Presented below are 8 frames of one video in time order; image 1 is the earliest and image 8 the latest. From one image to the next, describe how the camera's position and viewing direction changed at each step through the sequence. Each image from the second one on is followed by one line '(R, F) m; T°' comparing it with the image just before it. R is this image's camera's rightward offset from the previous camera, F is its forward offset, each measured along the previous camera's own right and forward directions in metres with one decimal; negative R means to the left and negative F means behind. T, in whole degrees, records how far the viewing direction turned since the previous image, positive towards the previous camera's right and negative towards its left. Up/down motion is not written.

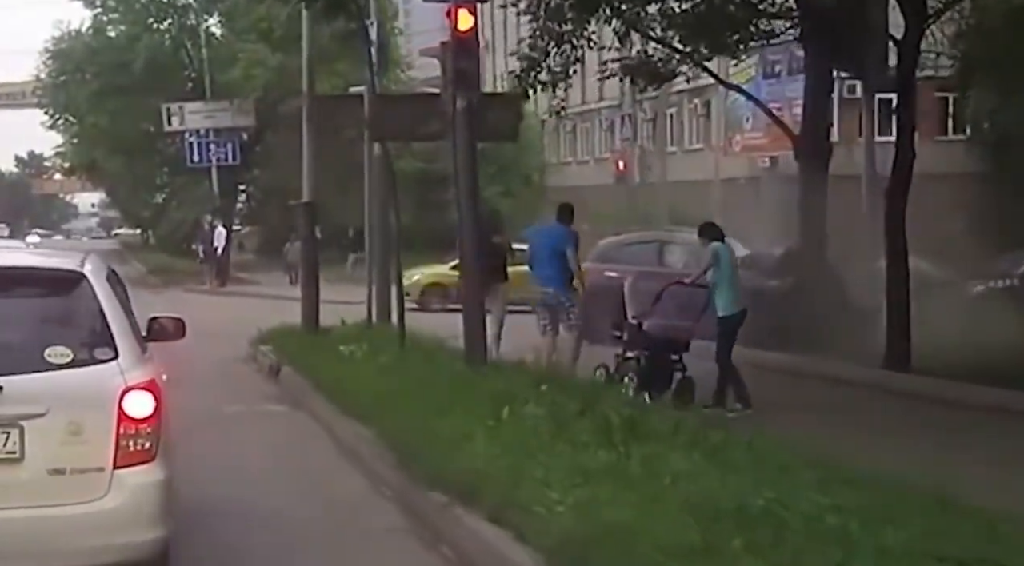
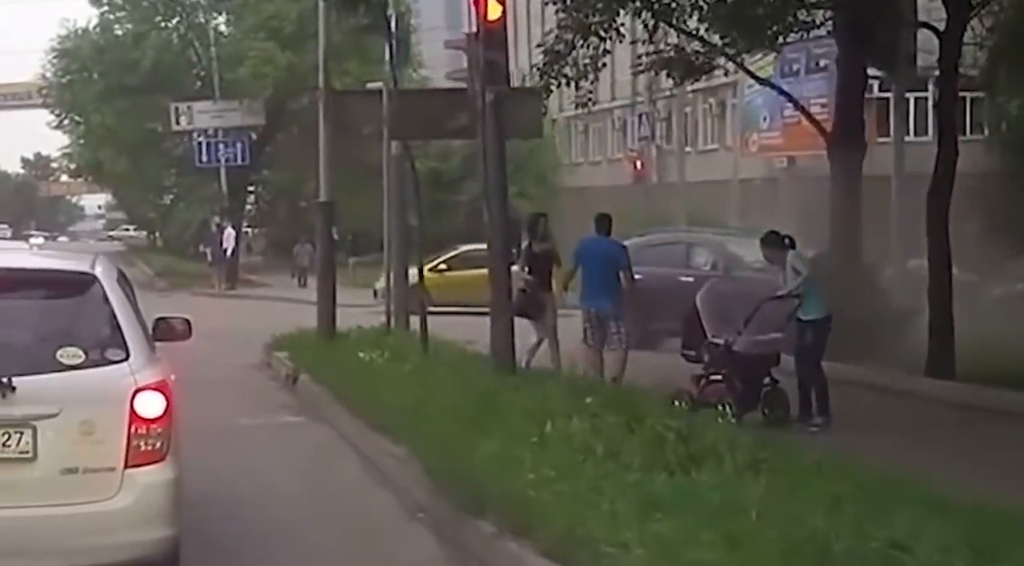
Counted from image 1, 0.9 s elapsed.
(-0.2, +0.8) m; 0°
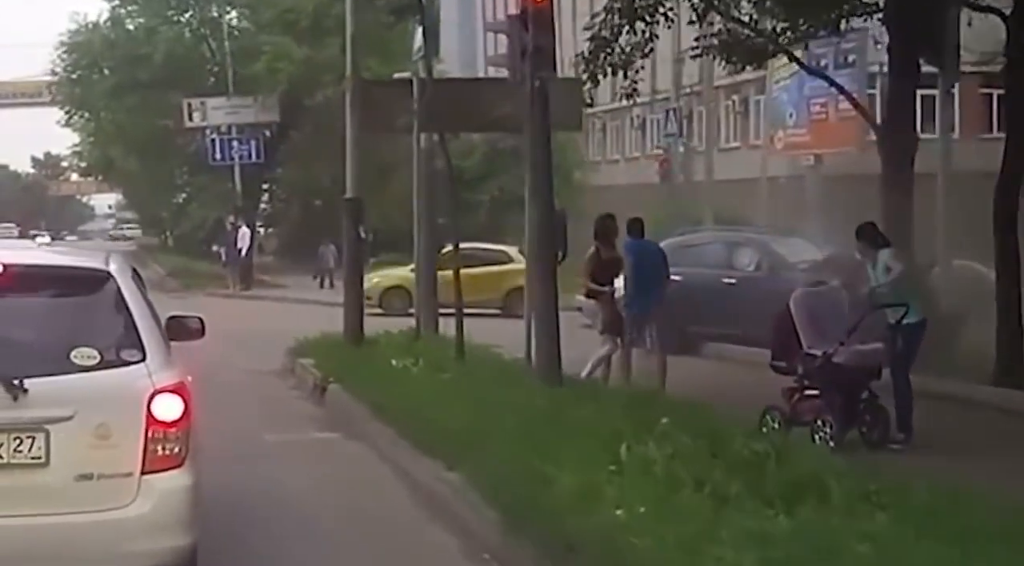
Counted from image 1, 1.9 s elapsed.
(-0.3, +1.1) m; 0°
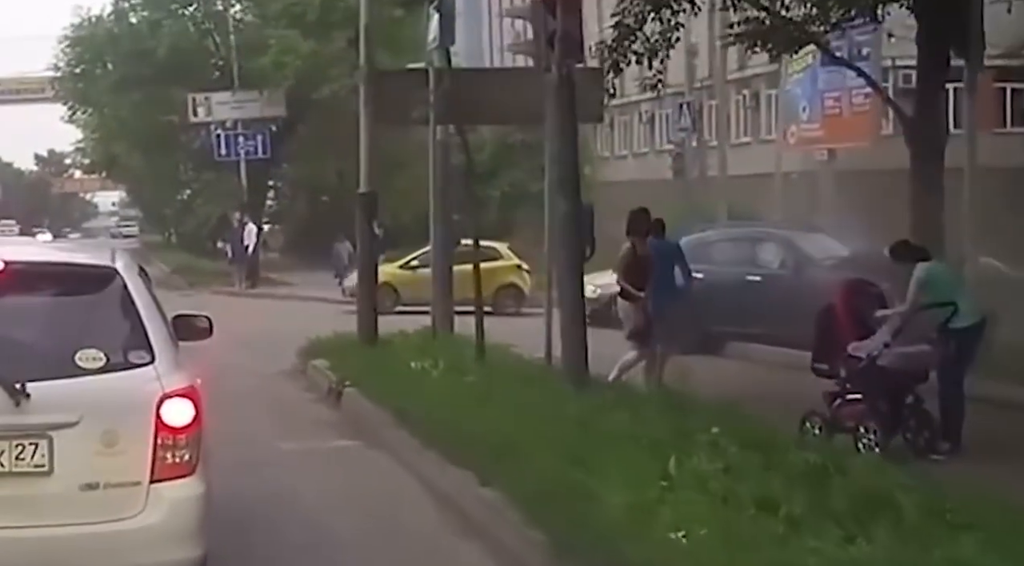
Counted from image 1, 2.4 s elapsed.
(-0.2, +0.7) m; 0°
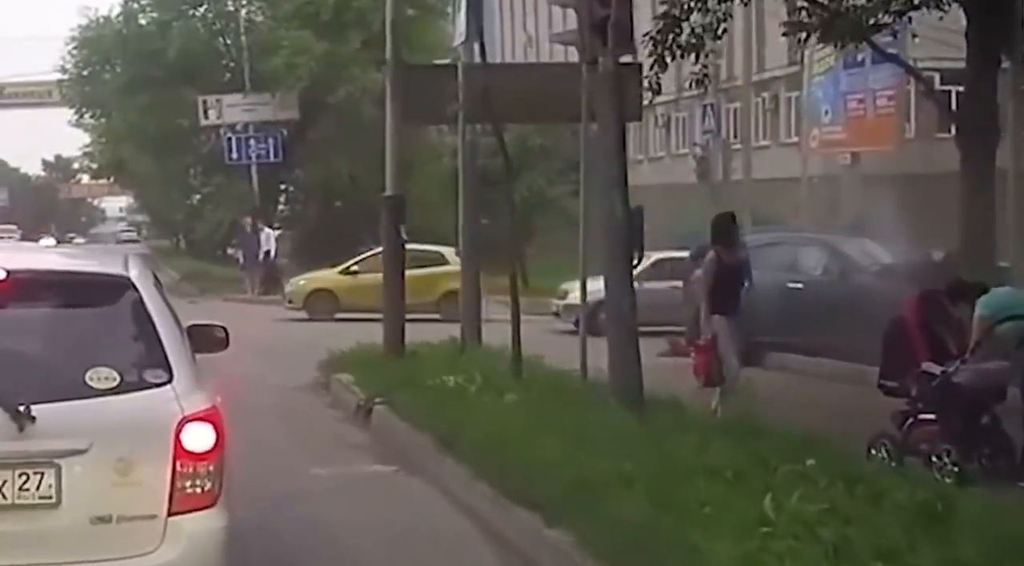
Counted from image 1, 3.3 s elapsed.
(-0.3, +1.0) m; 0°
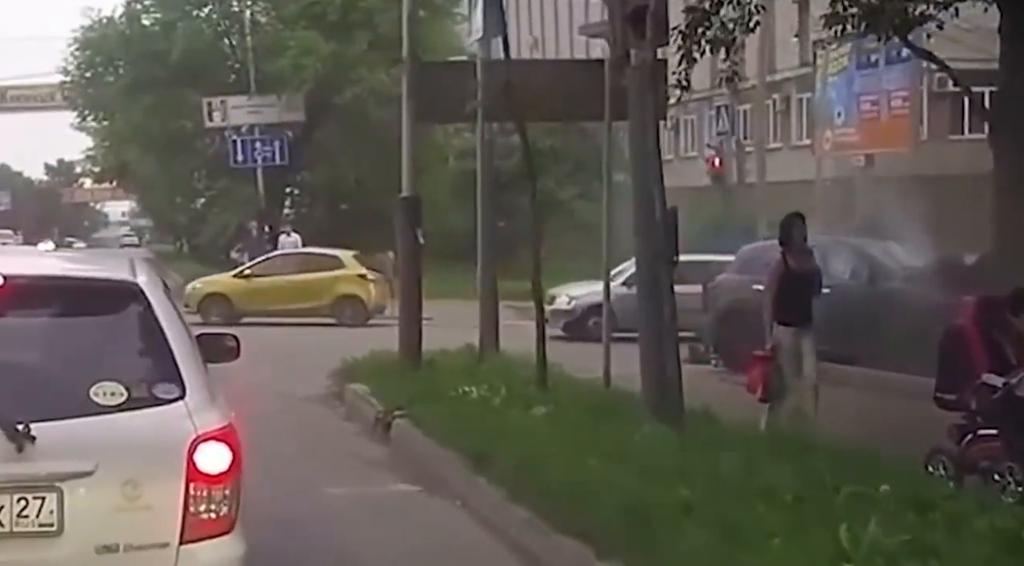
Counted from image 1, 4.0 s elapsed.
(-0.2, +0.7) m; 0°
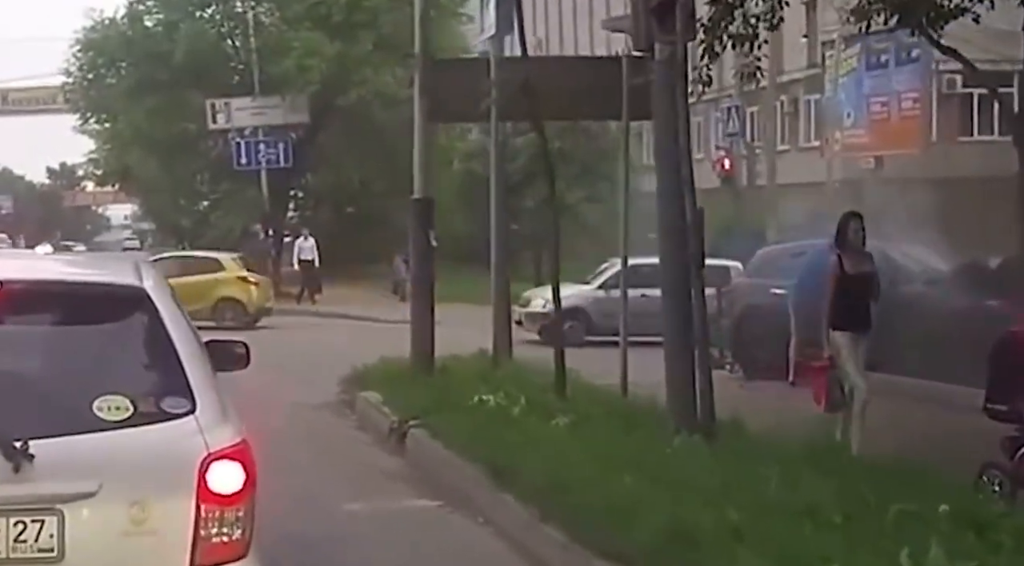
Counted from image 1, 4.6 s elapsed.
(-0.1, +0.5) m; 0°
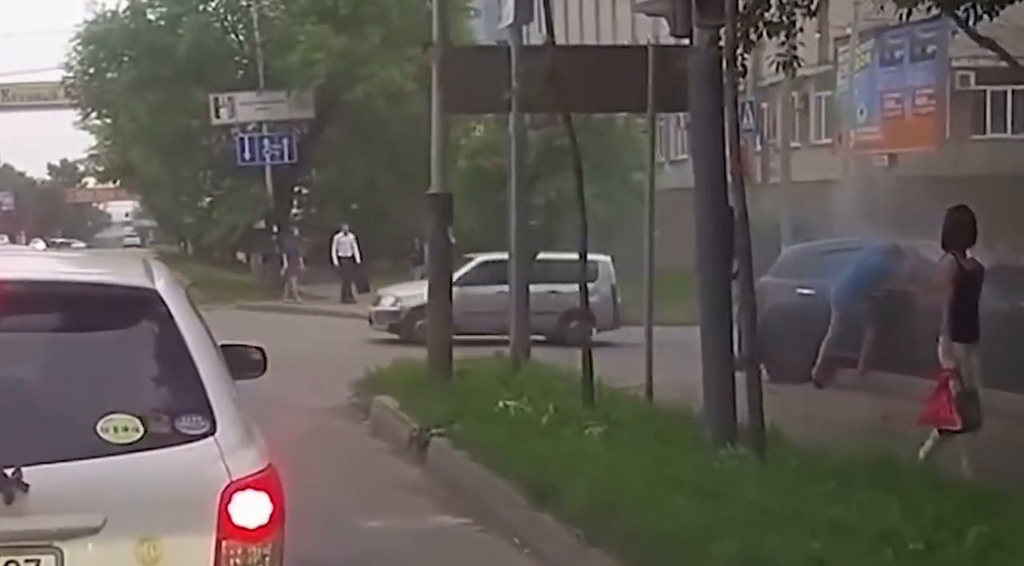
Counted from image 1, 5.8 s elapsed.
(-0.2, +0.7) m; 0°
